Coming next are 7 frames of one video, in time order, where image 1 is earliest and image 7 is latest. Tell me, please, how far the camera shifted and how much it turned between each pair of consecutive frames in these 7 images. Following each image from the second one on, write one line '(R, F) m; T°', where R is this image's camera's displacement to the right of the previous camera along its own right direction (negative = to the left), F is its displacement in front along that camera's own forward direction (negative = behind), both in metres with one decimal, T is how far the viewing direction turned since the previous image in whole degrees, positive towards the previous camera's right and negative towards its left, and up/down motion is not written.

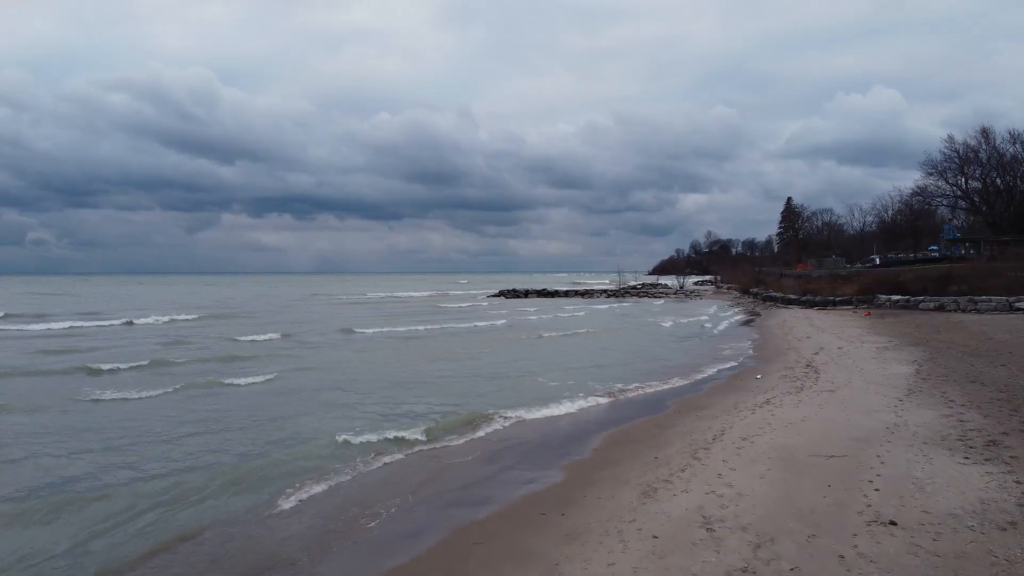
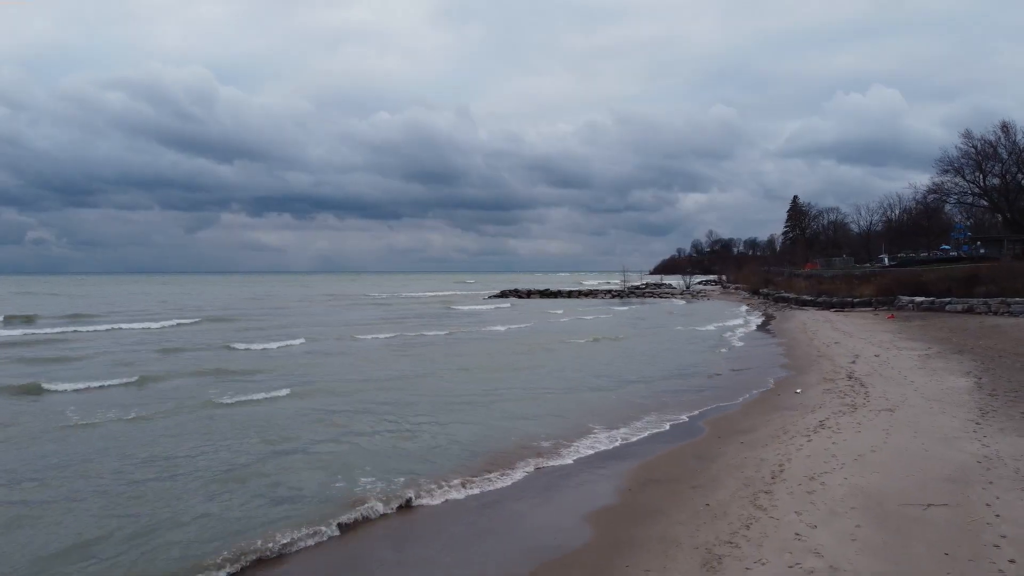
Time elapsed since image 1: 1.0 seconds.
(-0.2, +1.7) m; 0°
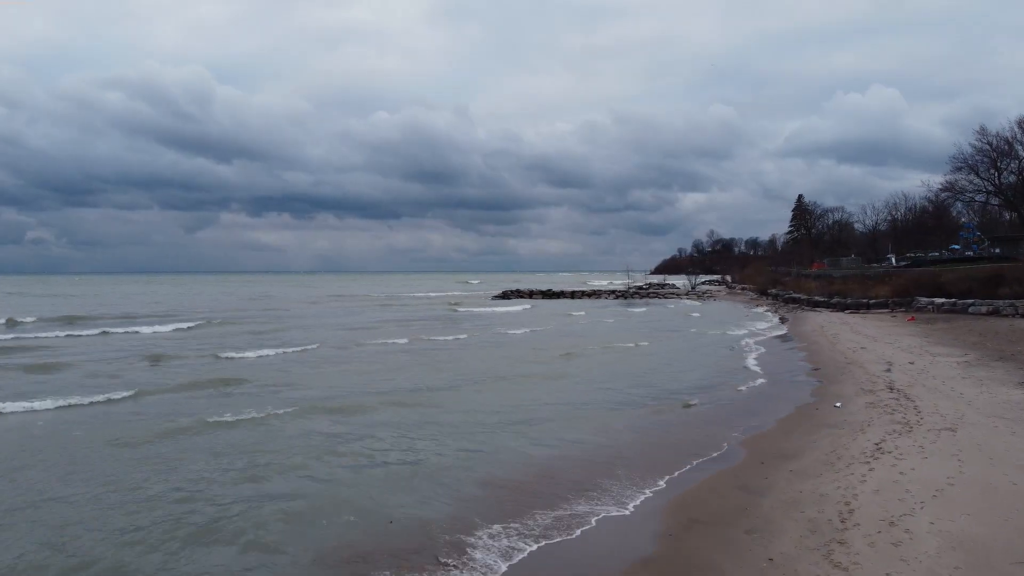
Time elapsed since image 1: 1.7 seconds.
(-0.2, +1.3) m; 0°
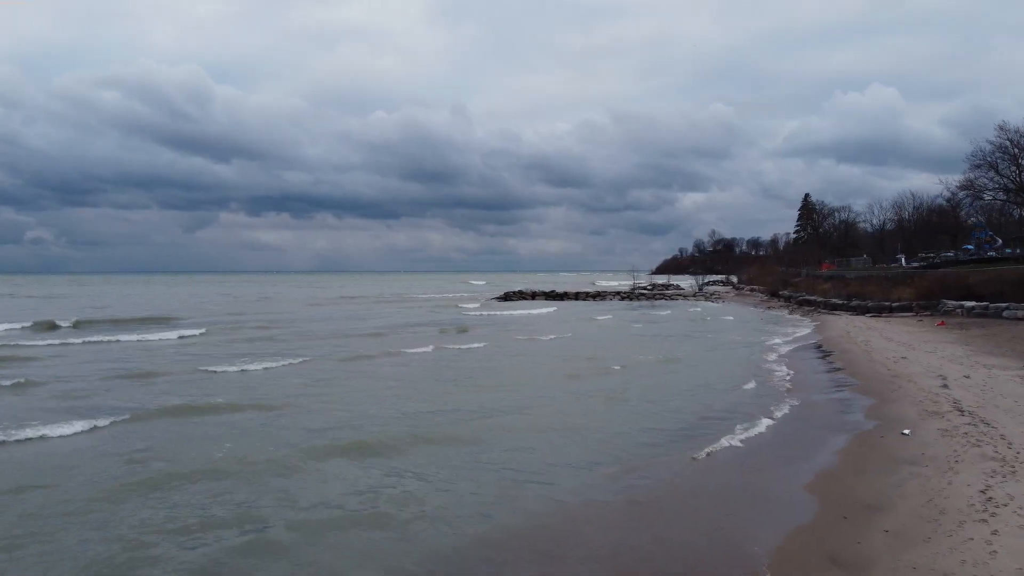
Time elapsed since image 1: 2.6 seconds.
(-0.2, +1.7) m; 0°
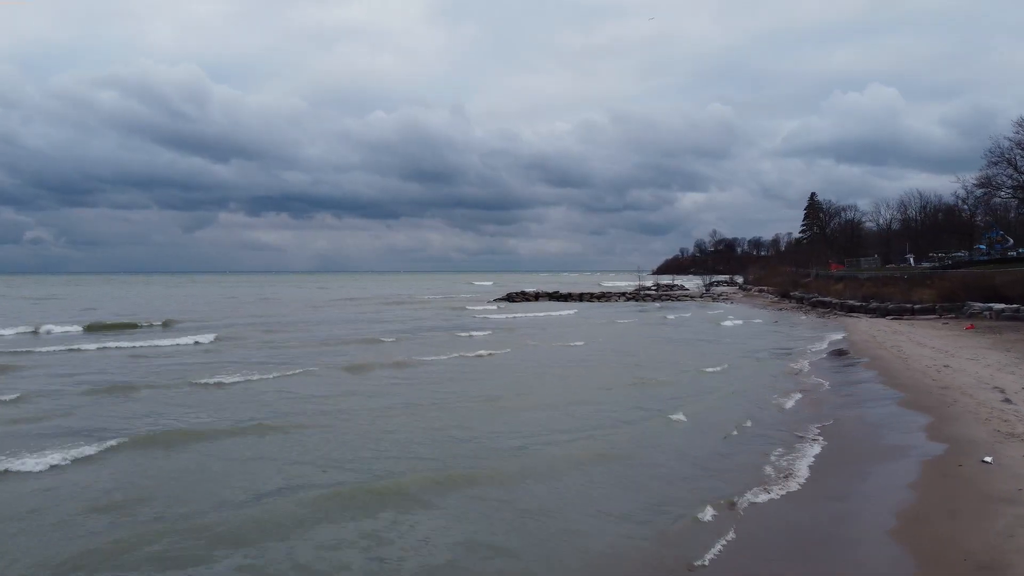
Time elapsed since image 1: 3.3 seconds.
(-0.3, +1.4) m; 0°
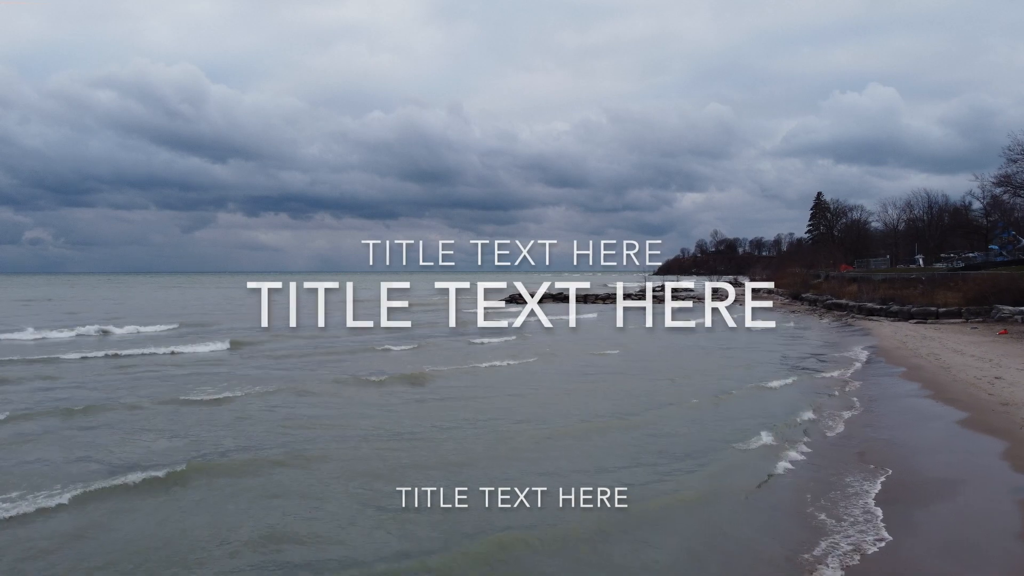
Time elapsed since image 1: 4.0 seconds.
(-0.4, +1.3) m; 0°
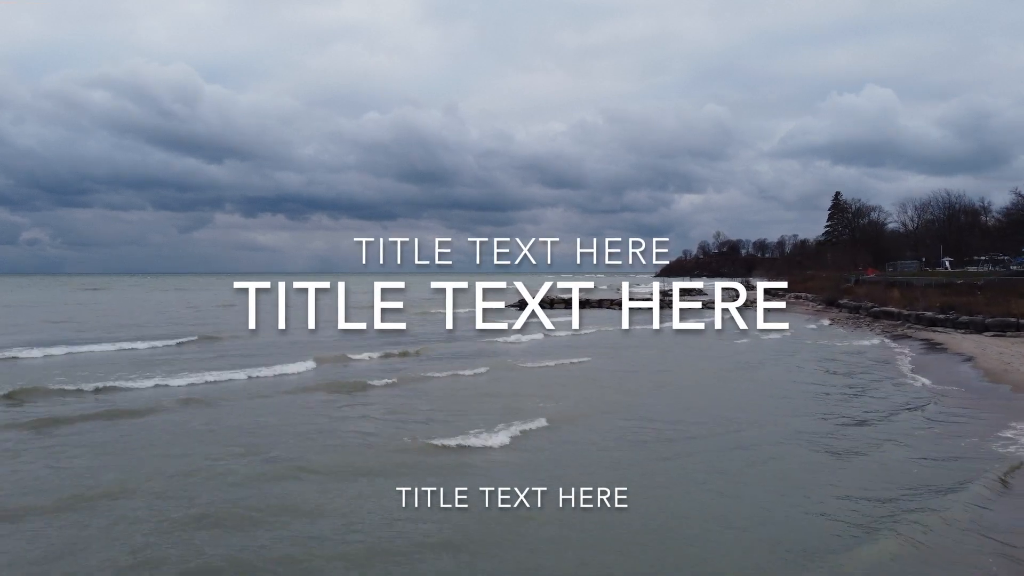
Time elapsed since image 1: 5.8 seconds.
(-1.0, +3.7) m; 0°
